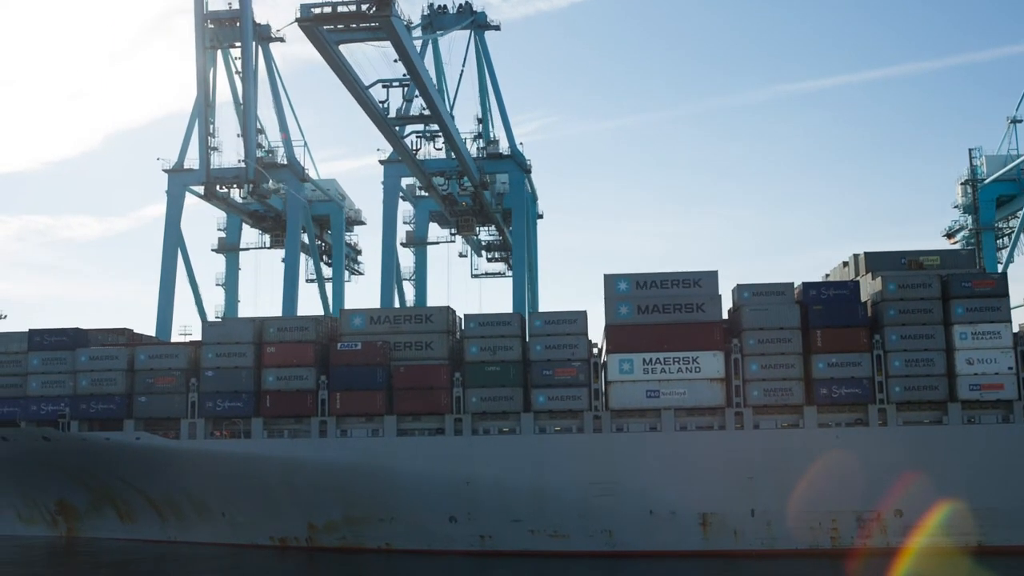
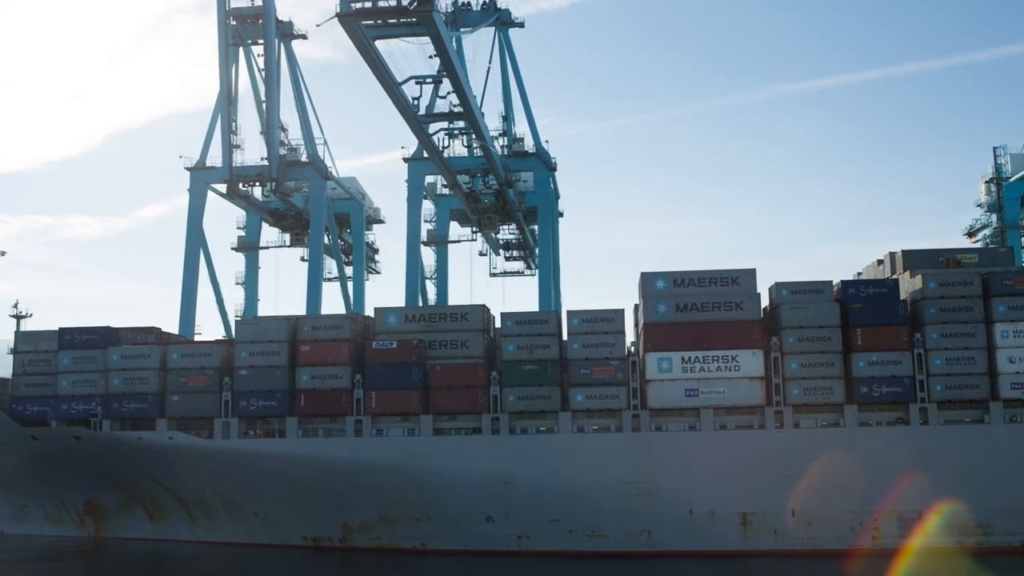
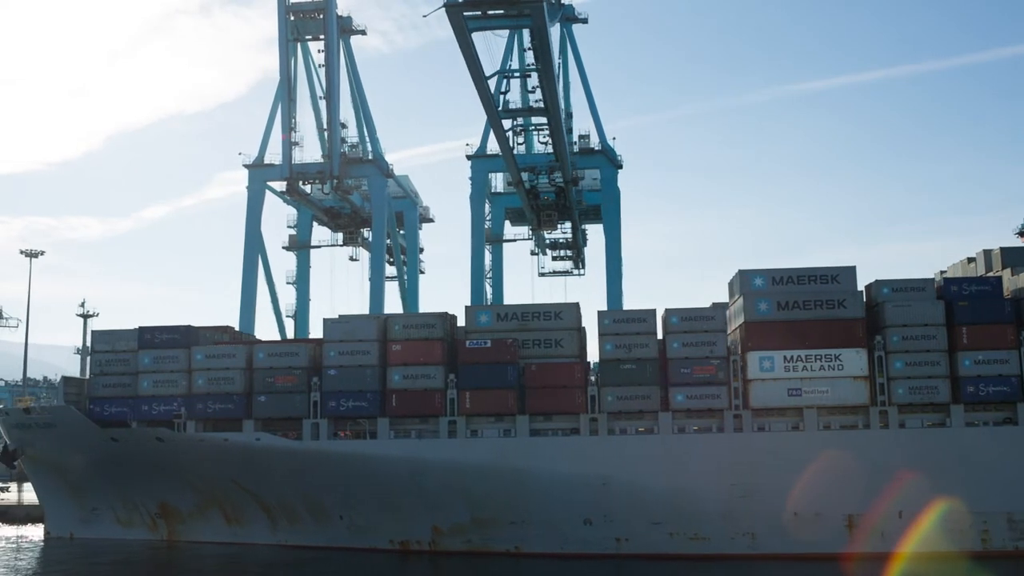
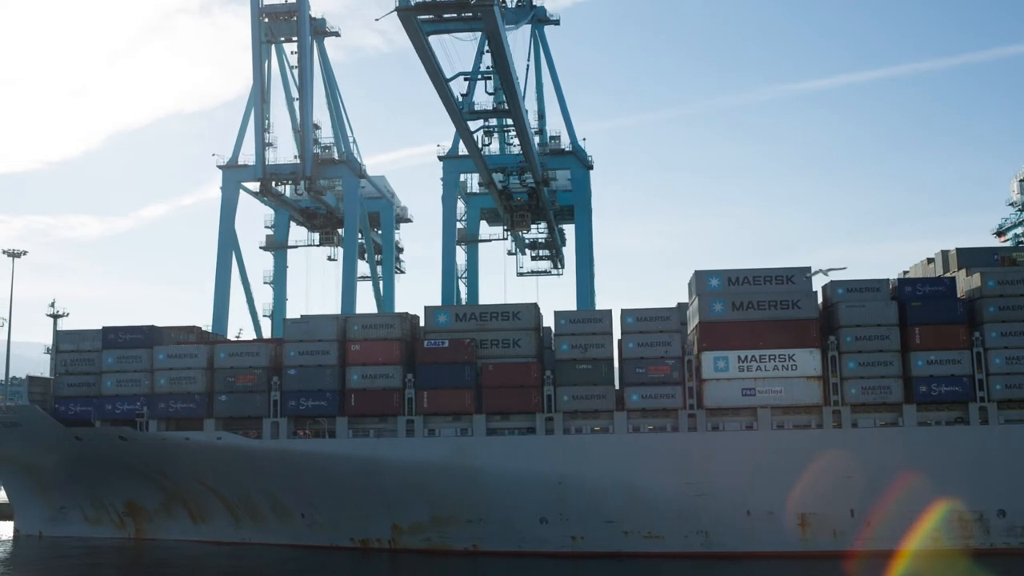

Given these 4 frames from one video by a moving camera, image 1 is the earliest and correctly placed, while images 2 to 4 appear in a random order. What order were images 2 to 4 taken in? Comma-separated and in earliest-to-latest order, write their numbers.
2, 4, 3
